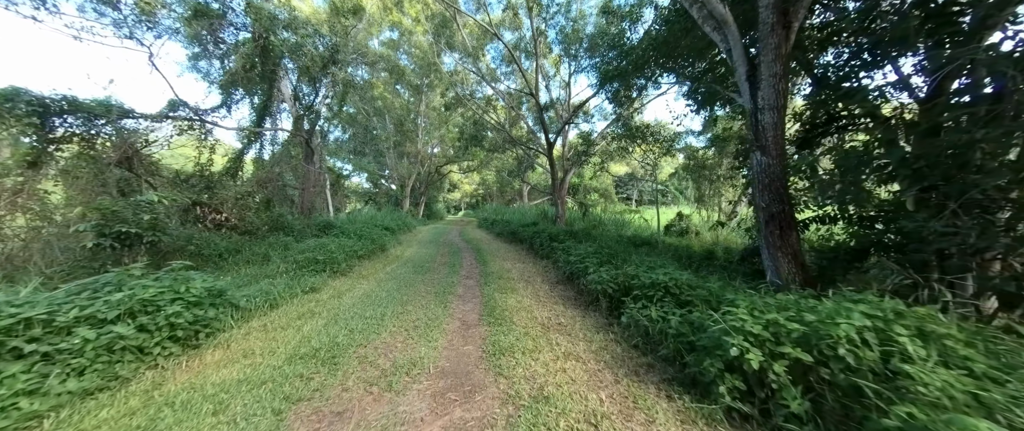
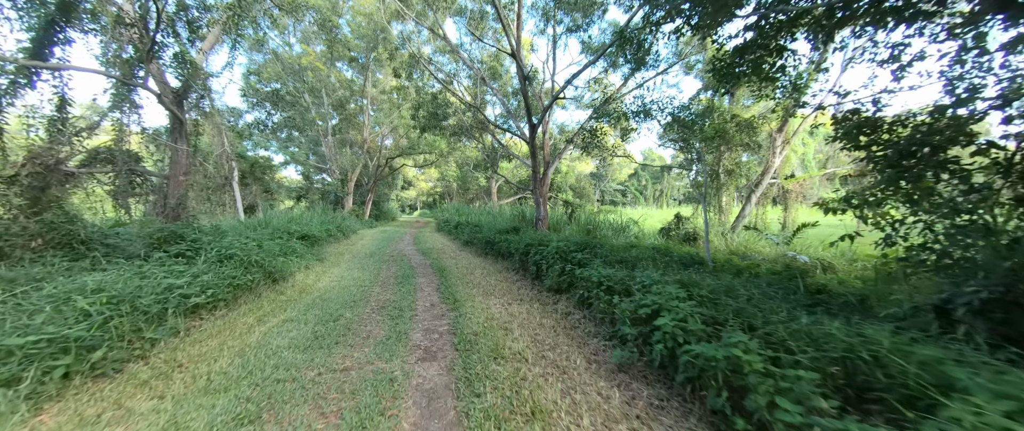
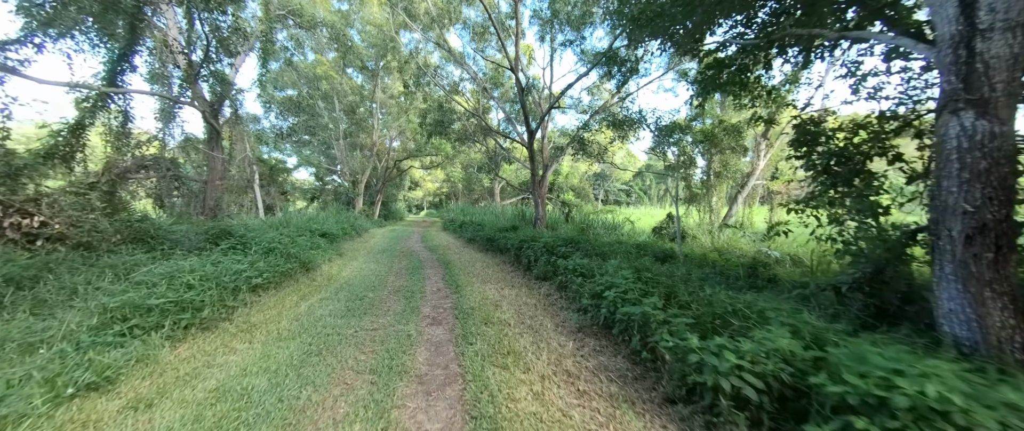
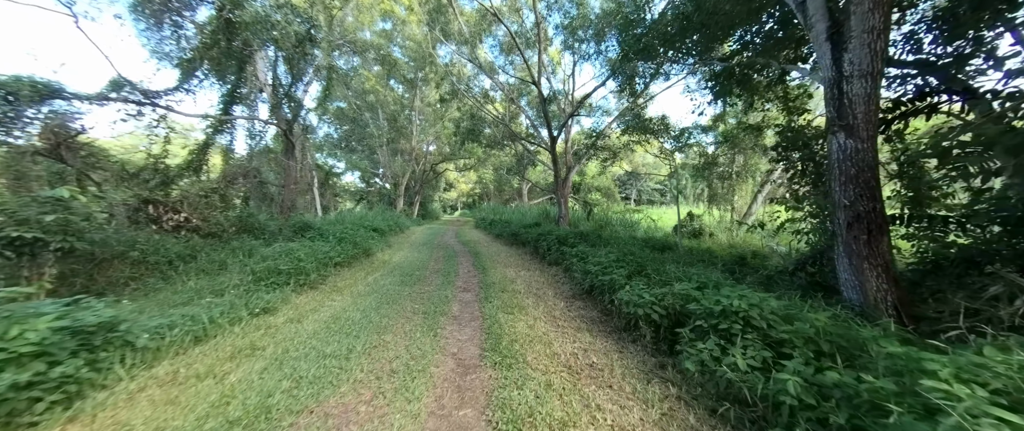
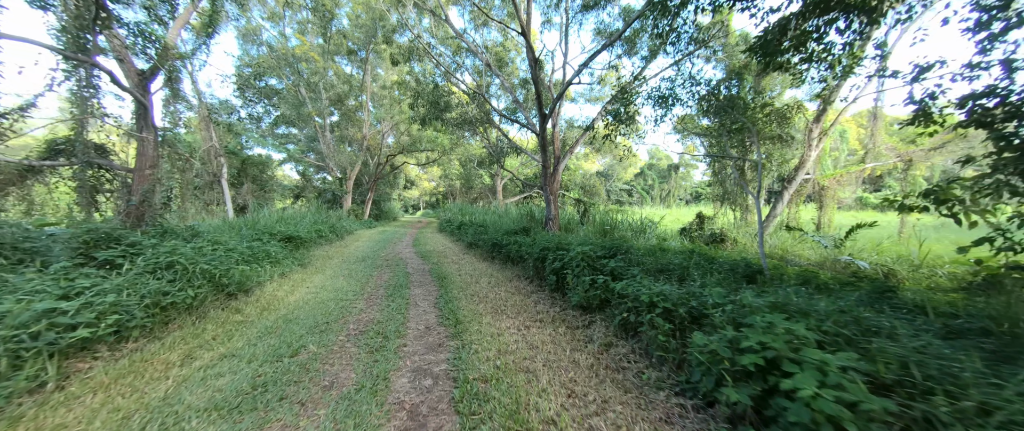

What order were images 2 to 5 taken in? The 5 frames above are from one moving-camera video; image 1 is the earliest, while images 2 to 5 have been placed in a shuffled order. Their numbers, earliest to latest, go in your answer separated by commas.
4, 3, 2, 5
